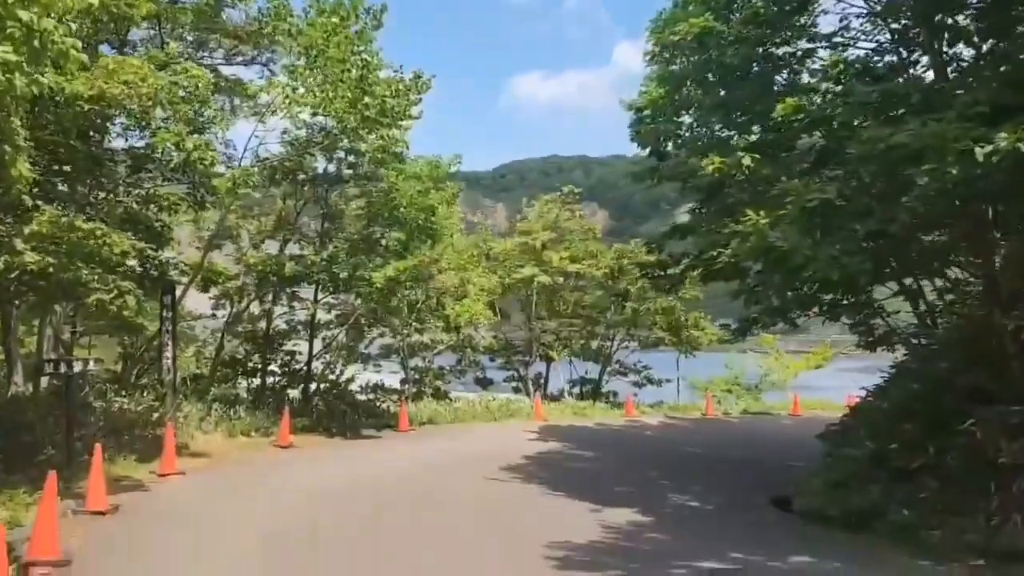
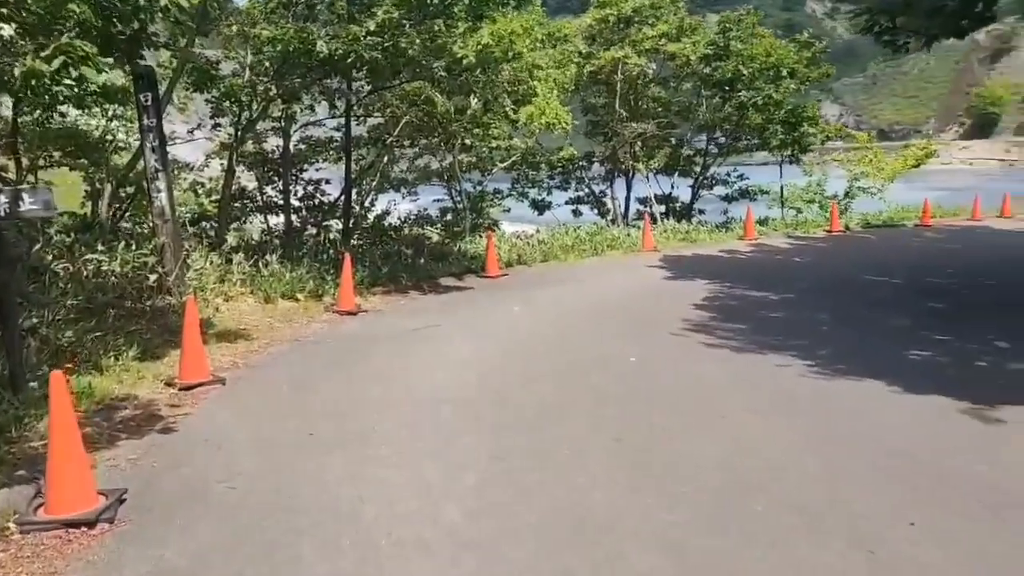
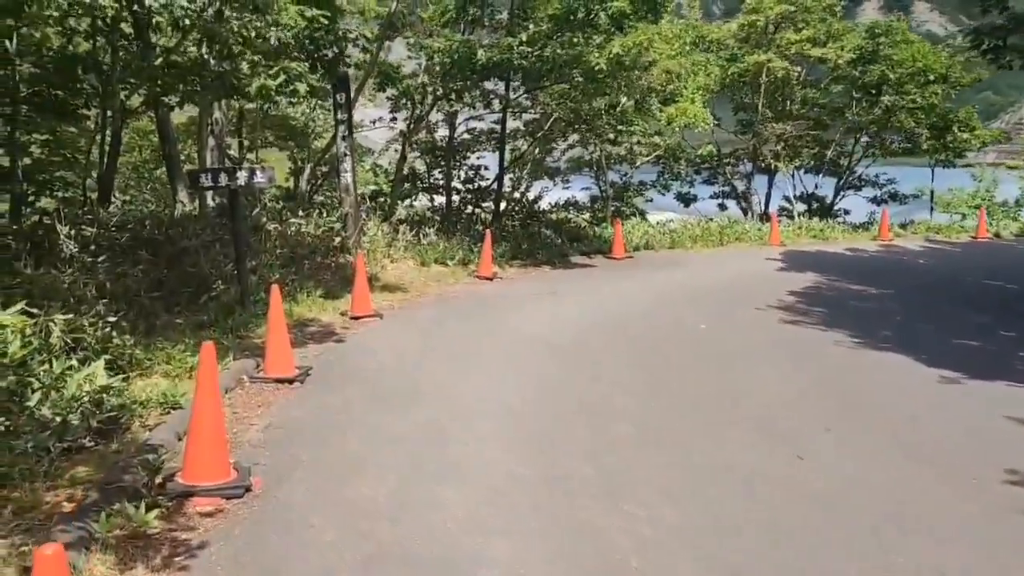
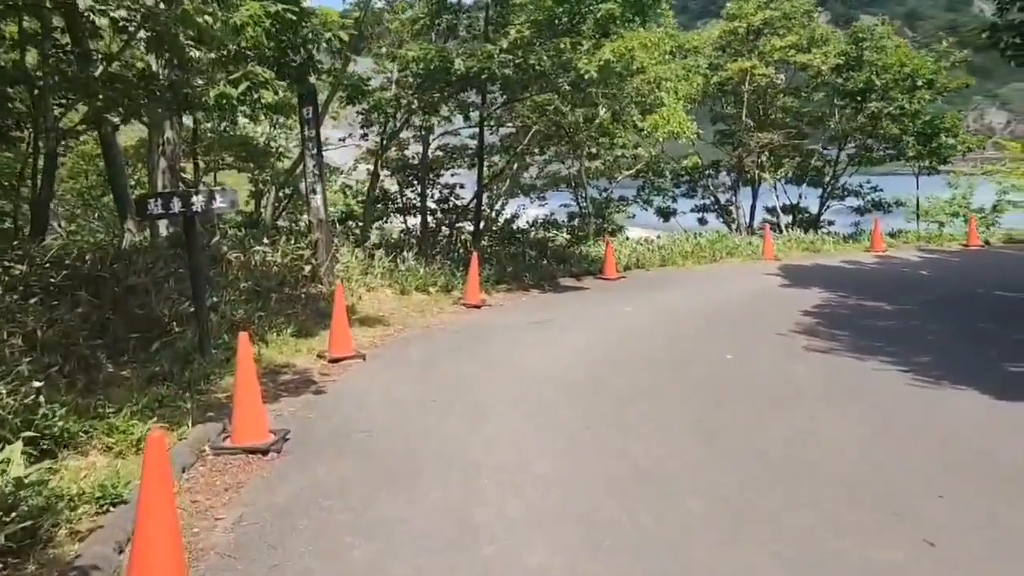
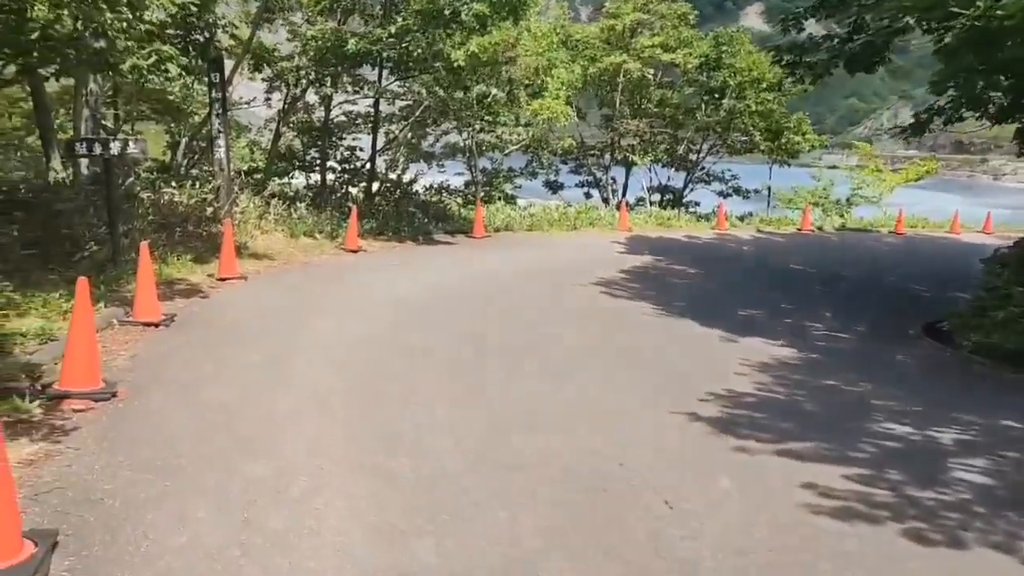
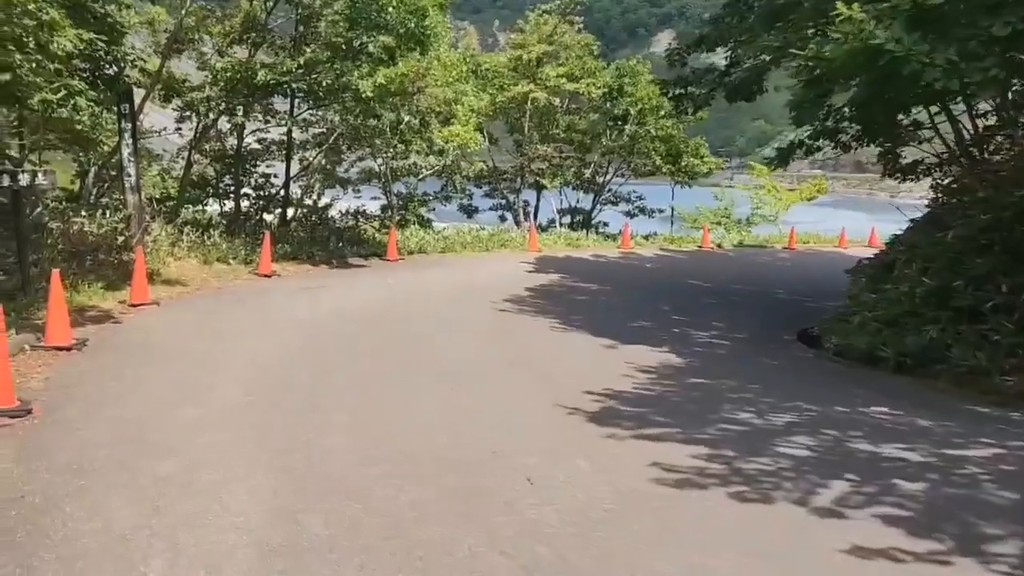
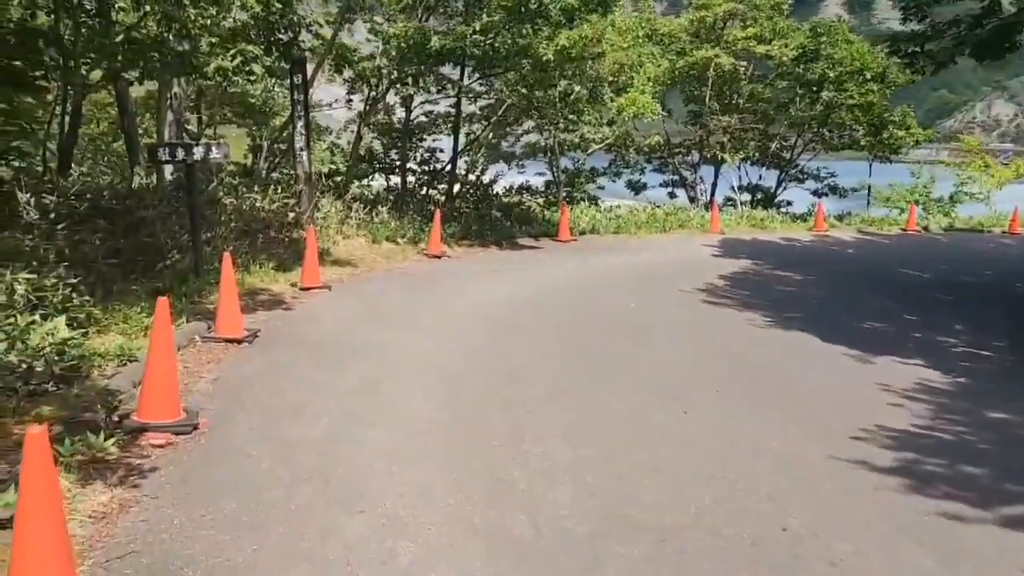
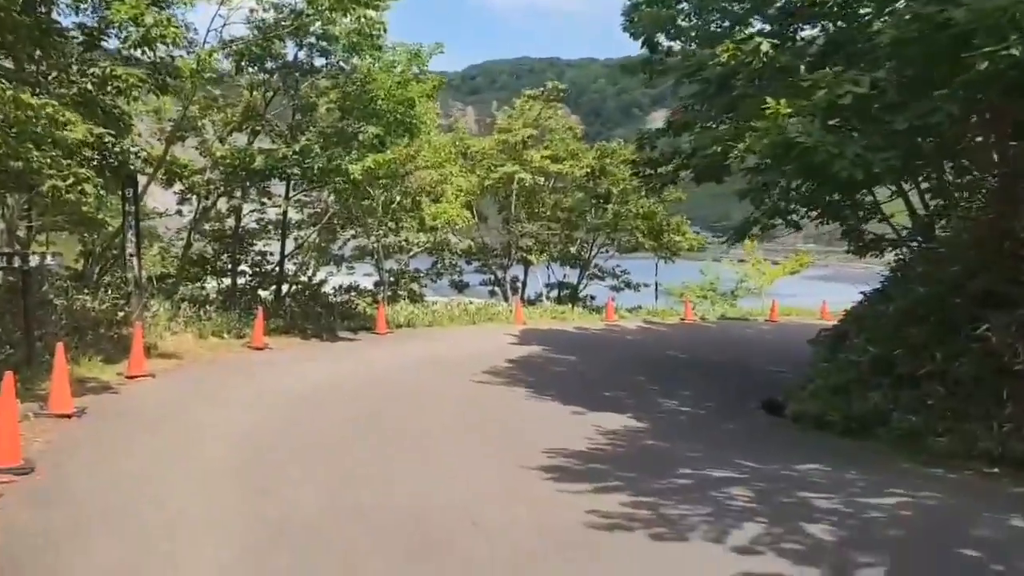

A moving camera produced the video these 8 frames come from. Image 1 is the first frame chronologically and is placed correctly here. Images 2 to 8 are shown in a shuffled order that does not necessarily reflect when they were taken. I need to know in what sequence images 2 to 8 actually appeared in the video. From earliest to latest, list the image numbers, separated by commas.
8, 6, 5, 7, 3, 4, 2
